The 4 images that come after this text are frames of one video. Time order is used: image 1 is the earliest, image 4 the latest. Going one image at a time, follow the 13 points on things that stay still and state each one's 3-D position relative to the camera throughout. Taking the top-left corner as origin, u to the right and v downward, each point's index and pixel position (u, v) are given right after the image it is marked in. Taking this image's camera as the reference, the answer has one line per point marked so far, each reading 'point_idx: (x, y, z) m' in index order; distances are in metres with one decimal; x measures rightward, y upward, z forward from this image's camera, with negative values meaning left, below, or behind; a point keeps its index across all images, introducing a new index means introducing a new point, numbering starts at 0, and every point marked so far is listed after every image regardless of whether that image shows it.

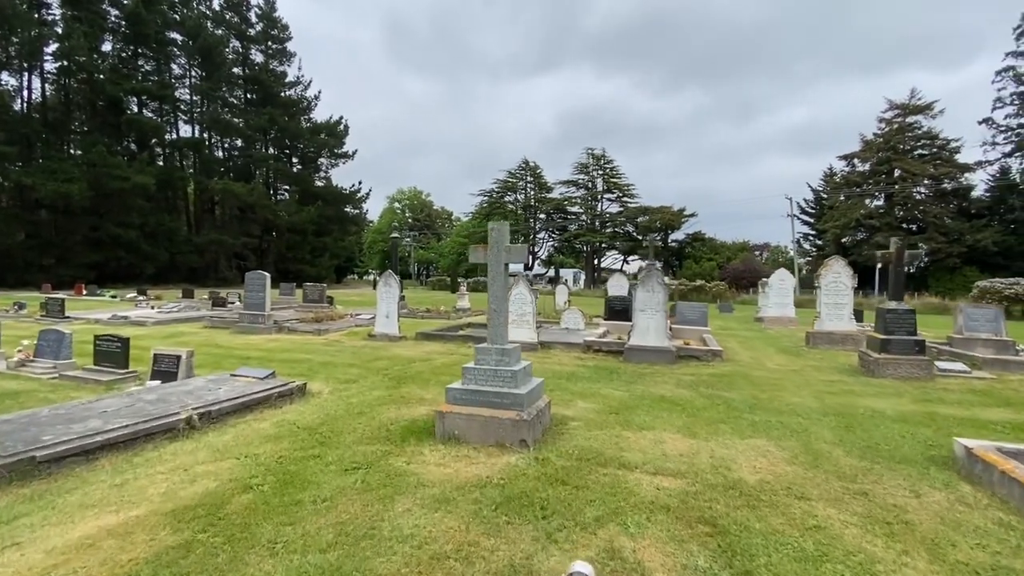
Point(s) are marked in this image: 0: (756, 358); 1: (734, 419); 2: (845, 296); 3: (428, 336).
0: (+5.3, -1.5, +10.4) m
1: (+2.8, -1.6, +5.9) m
2: (+8.5, -0.2, +12.2) m
3: (-2.2, -1.2, +12.3) m
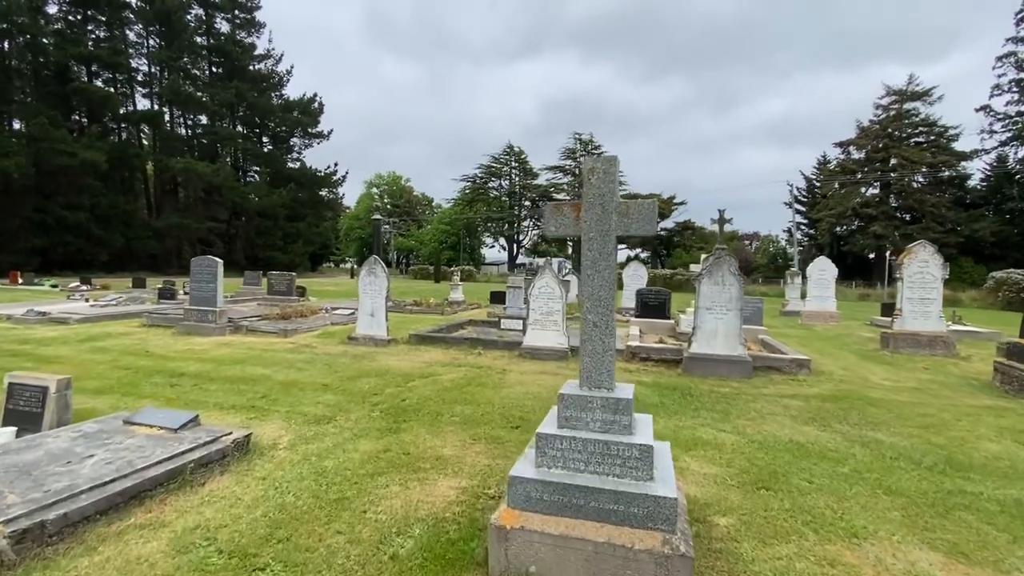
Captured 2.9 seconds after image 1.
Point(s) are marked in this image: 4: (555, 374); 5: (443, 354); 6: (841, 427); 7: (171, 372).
0: (+5.7, -1.4, +8.2) m
1: (+3.4, -1.6, +3.6) m
2: (+8.8, -0.1, +10.1) m
3: (-1.8, -1.0, +9.8) m
4: (+0.7, -1.4, +7.6) m
5: (-1.3, -1.2, +8.8) m
6: (+3.7, -1.5, +5.4) m
7: (-5.2, -1.3, +7.3) m
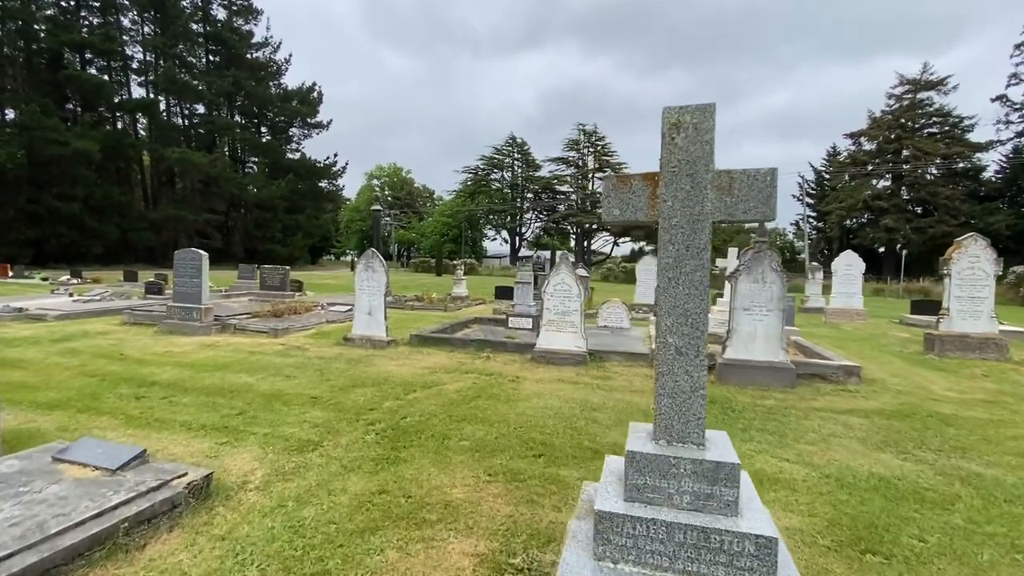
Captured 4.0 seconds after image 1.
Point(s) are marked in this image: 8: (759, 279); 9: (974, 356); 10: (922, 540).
0: (+5.9, -1.4, +7.3) m
1: (+3.6, -1.6, +2.8) m
2: (+9.0, 0.0, +9.2) m
3: (-1.6, -1.0, +8.9) m
4: (+0.9, -1.3, +6.7) m
5: (-1.1, -1.2, +7.9) m
6: (+3.9, -1.6, +4.5) m
7: (-5.0, -1.2, +6.5) m
8: (+3.6, +0.1, +7.1) m
9: (+8.7, -1.3, +9.0) m
10: (+2.6, -1.6, +3.1) m
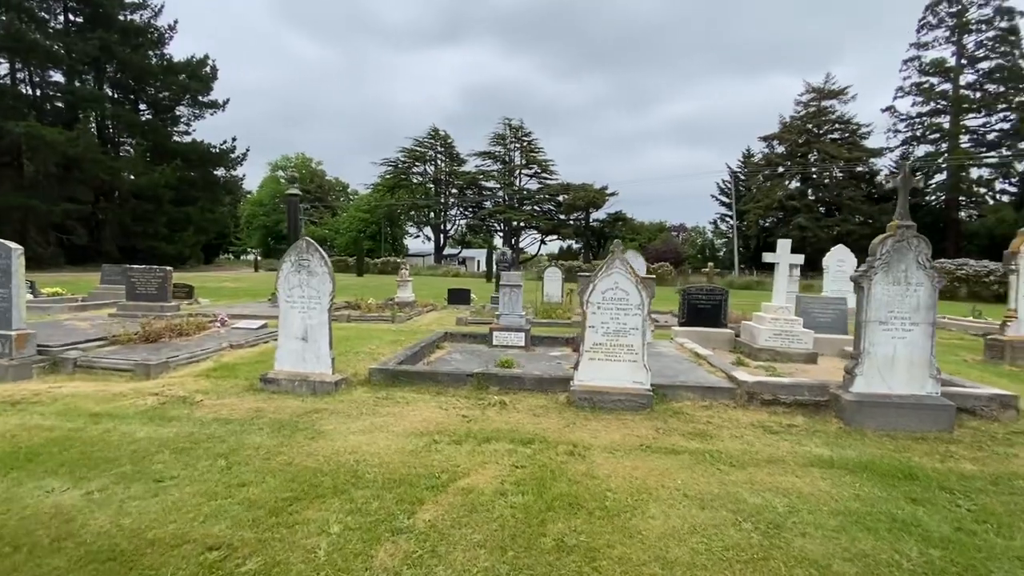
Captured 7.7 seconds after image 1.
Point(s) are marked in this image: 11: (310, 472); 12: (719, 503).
0: (+6.3, -1.4, +5.6) m
1: (+4.8, -1.7, +0.7) m
2: (+9.0, 0.0, +8.0) m
3: (-1.4, -1.1, +5.9) m
4: (+1.4, -1.4, +4.2) m
5: (-0.7, -1.3, +5.0) m
6: (+4.7, -1.6, +2.5) m
7: (-4.3, -1.4, +2.9) m
8: (+4.0, +0.1, +5.0) m
9: (+8.7, -1.2, +7.7) m
10: (+3.7, -1.7, +0.8) m
11: (-1.5, -1.4, +3.6) m
12: (+1.4, -1.5, +3.3) m
